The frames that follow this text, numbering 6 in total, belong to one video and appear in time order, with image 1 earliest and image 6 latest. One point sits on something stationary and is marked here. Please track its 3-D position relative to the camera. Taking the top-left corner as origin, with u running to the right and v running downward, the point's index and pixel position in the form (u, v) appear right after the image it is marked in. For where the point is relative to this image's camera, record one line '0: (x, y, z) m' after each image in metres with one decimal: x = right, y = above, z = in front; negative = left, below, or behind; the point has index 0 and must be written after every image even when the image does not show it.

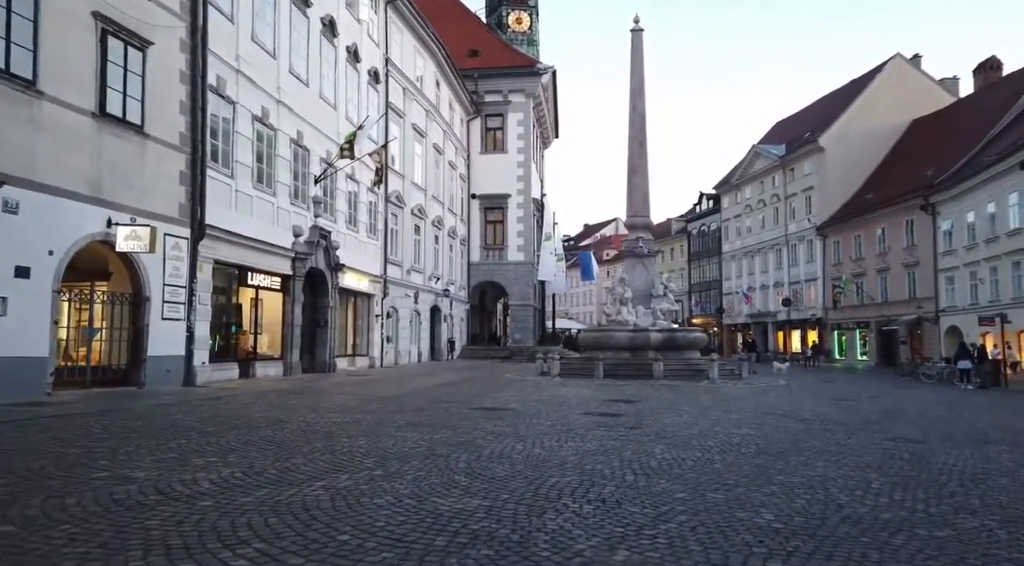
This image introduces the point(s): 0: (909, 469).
0: (+4.7, -2.2, +9.5) m
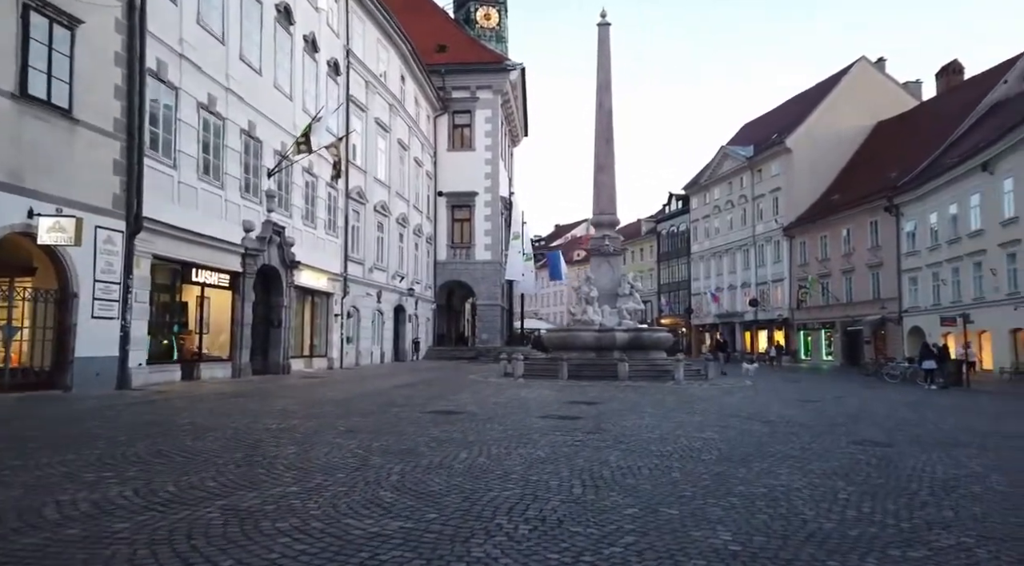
0: (+4.1, -2.2, +8.9) m
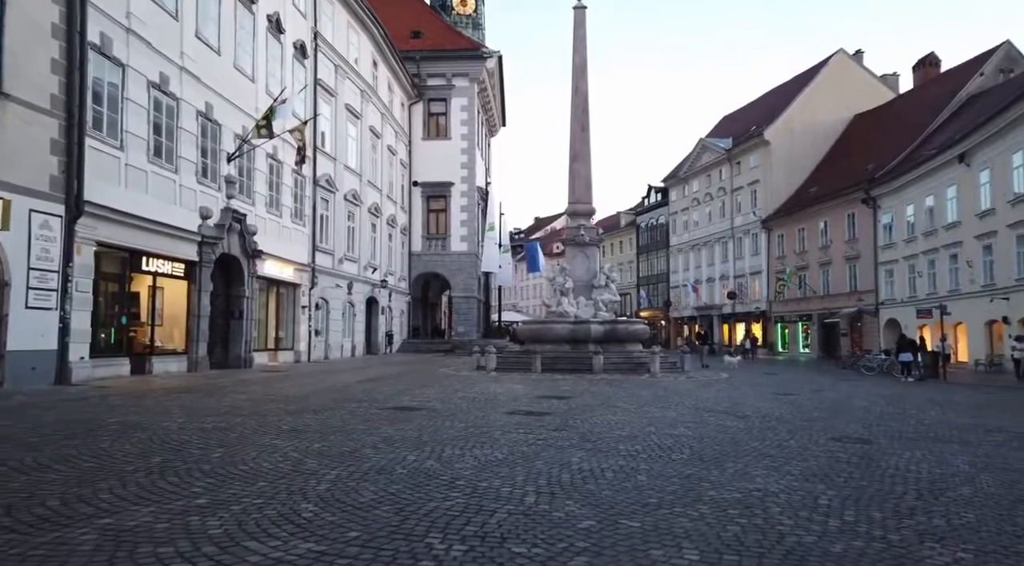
0: (+3.6, -2.0, +8.3) m
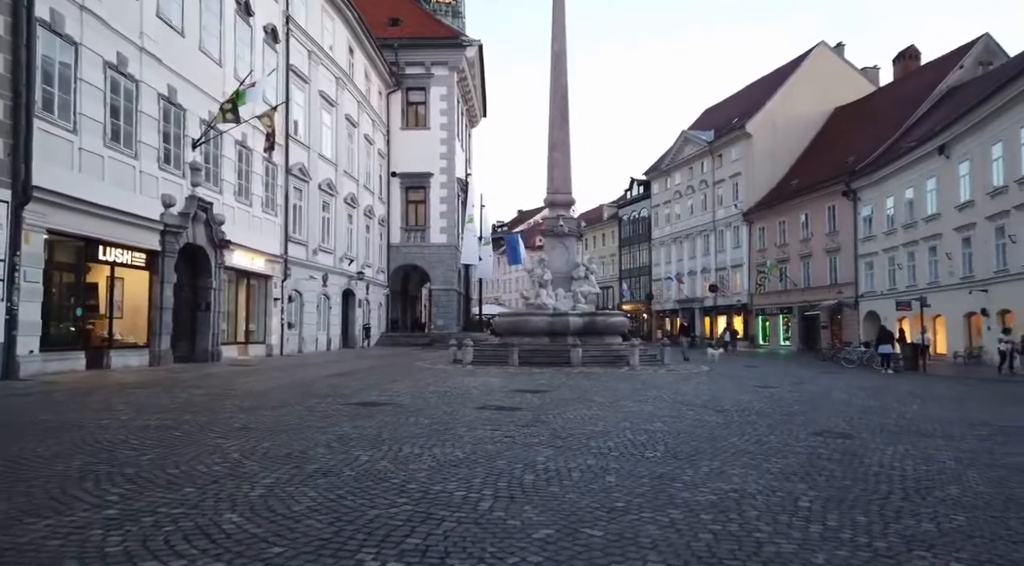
0: (+3.2, -1.9, +7.8) m
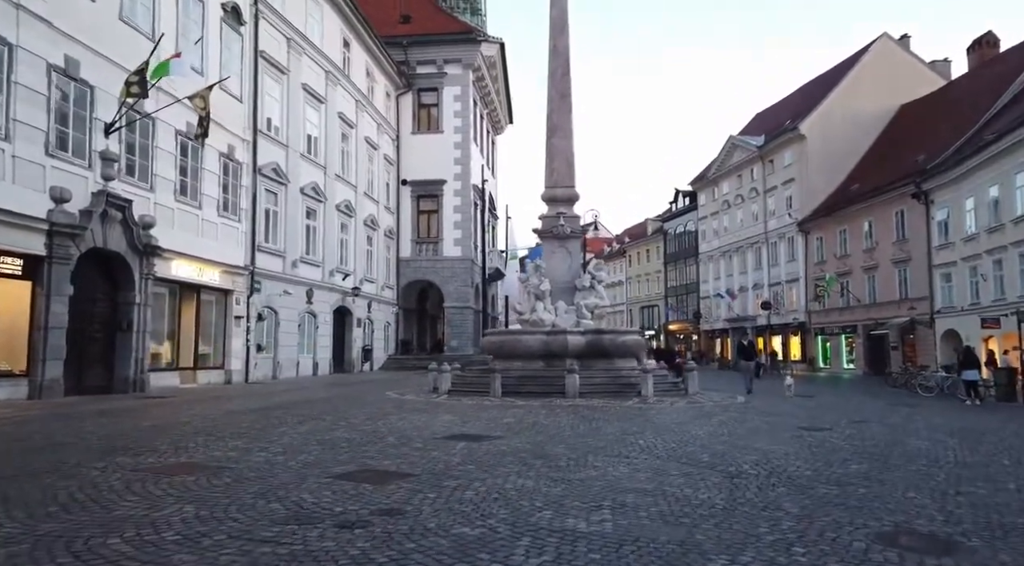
0: (+1.6, -1.7, +2.9) m
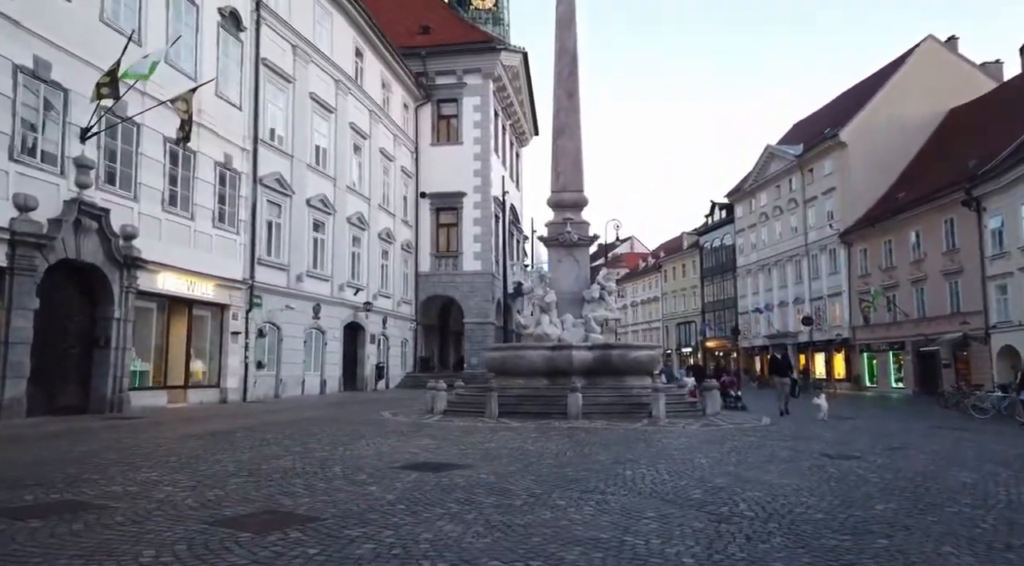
0: (+0.7, -1.6, +1.3) m
